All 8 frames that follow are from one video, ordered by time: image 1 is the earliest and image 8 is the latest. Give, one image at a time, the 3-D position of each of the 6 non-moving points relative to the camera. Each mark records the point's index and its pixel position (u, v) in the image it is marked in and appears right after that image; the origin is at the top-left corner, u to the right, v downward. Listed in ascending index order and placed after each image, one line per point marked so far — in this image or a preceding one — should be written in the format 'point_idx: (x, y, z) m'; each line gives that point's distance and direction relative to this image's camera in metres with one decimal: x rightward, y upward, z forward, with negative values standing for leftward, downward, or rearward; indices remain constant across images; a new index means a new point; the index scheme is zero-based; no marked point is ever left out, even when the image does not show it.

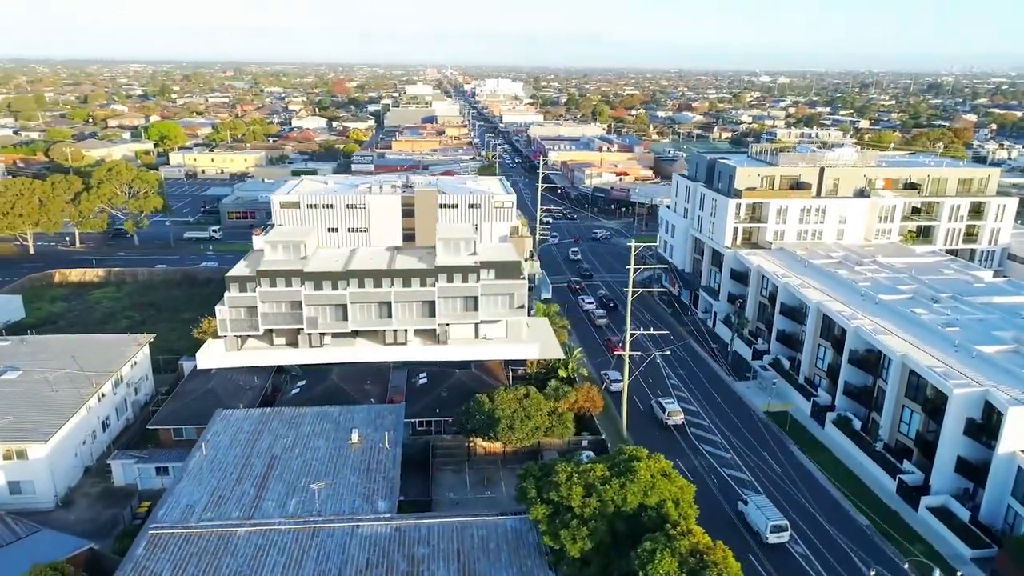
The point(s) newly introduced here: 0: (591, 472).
0: (+2.0, -4.8, +18.7) m
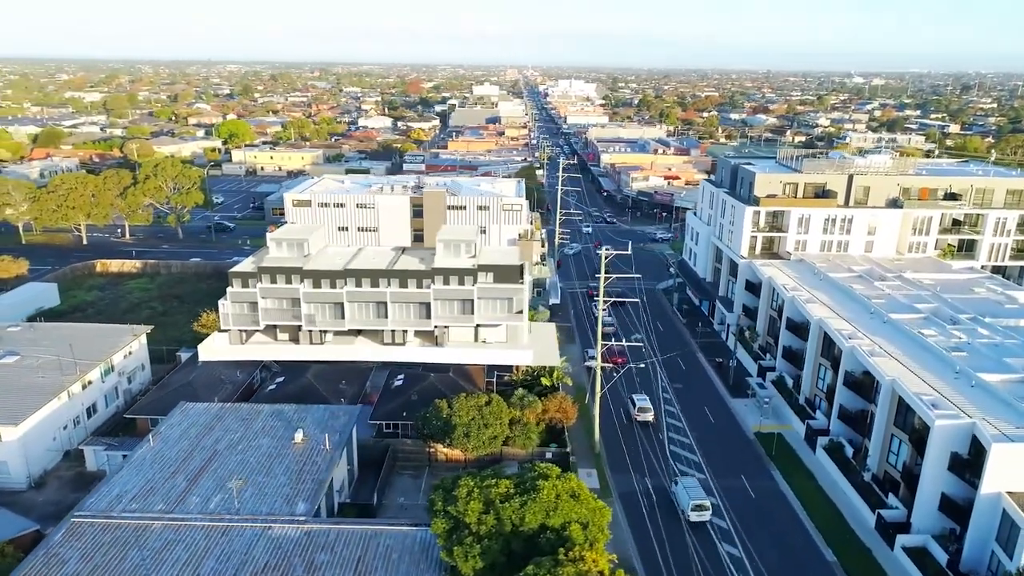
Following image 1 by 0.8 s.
0: (-0.5, -5.0, +18.1) m
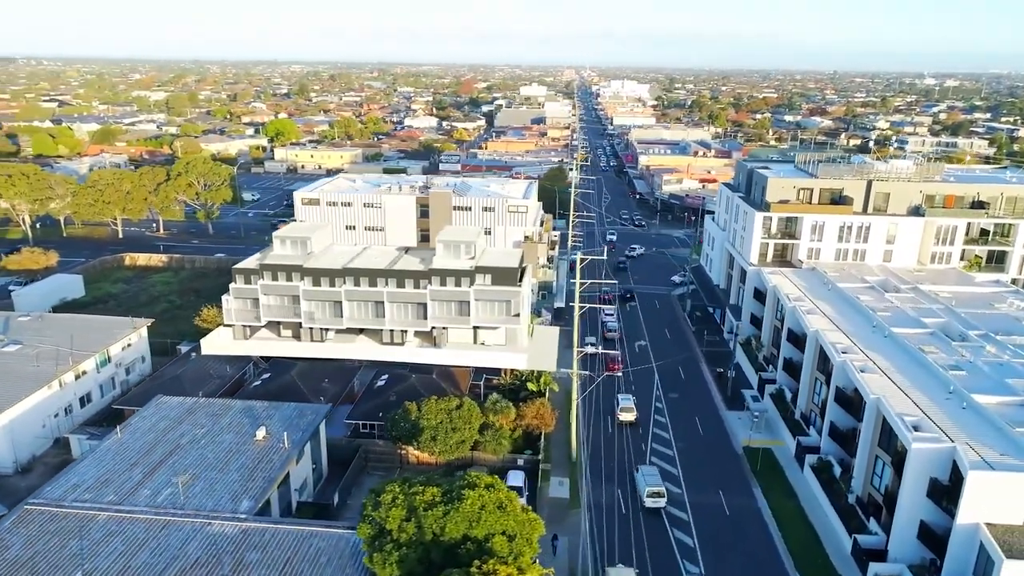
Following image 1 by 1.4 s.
0: (-2.3, -5.1, +17.8) m
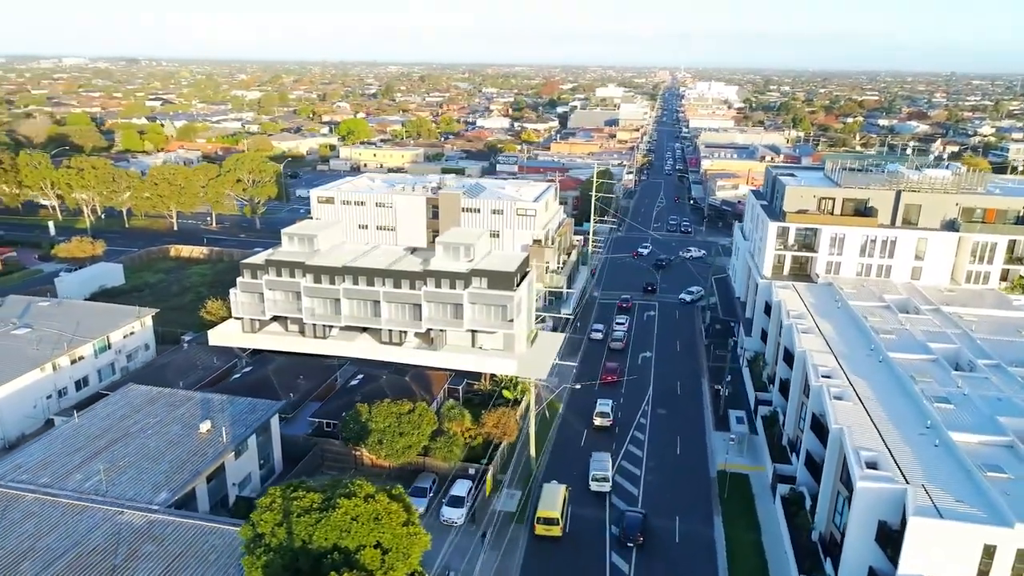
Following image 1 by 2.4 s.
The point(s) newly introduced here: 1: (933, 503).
0: (-5.3, -5.2, +17.6) m
1: (+11.1, -5.6, +18.9) m
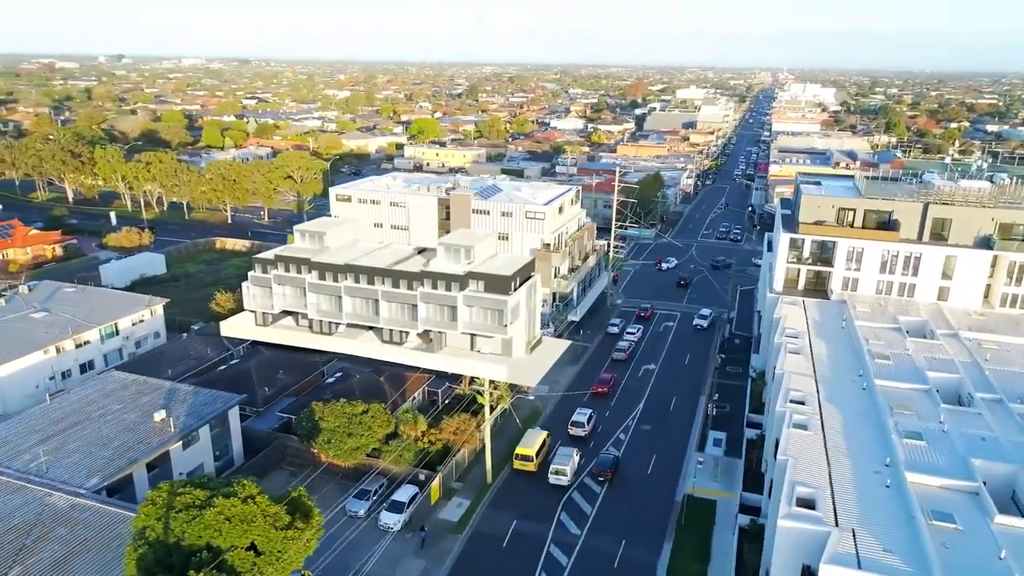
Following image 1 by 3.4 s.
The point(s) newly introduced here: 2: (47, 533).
0: (-8.2, -5.1, +17.8) m
1: (+8.2, -6.2, +17.1) m
2: (-12.7, -6.7, +19.6) m
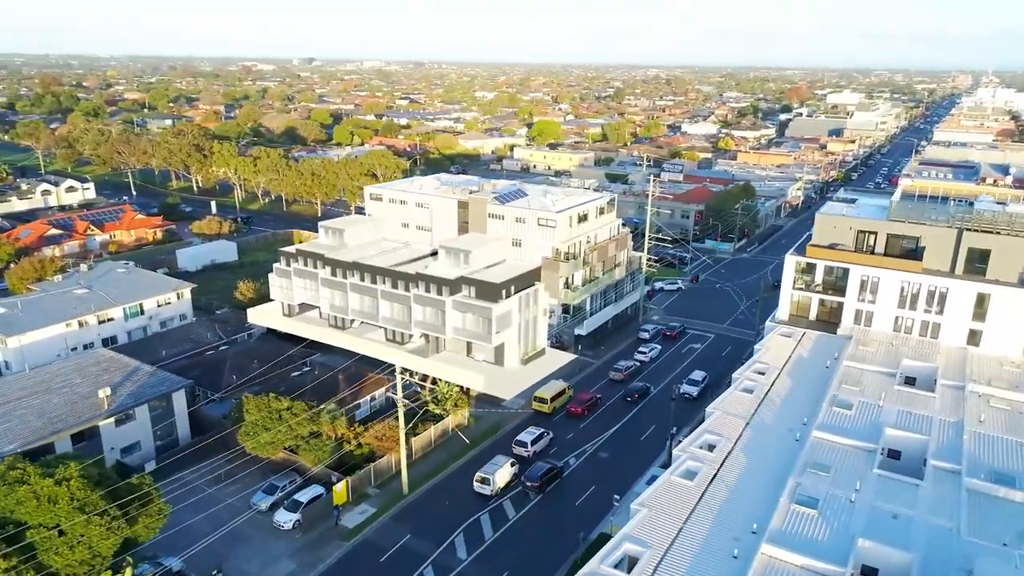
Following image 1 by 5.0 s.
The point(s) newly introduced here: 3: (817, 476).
0: (-13.1, -4.8, +19.0) m
1: (+2.6, -7.0, +14.8) m
2: (-17.2, -6.1, +21.7) m
3: (+8.5, -5.2, +19.9) m
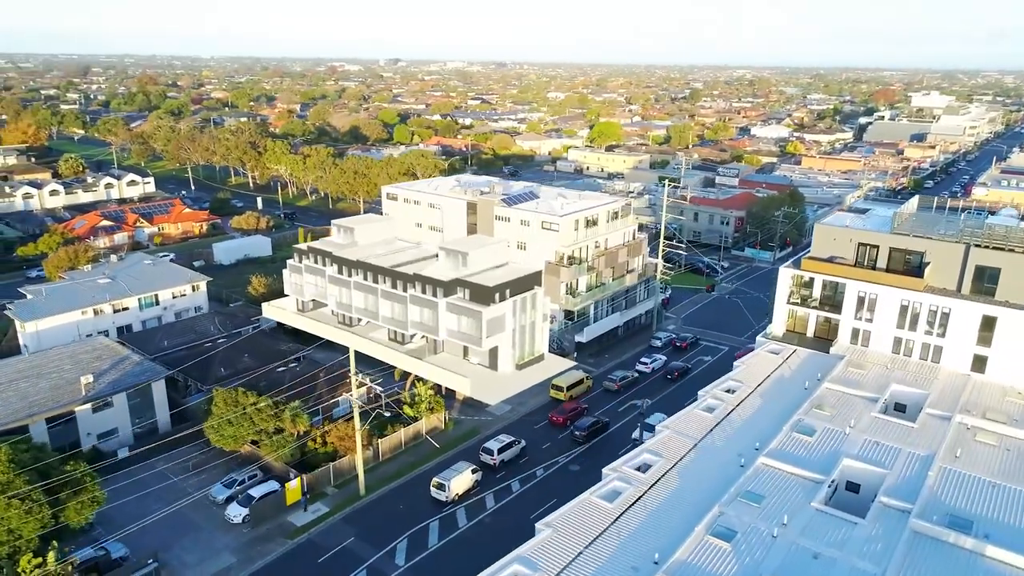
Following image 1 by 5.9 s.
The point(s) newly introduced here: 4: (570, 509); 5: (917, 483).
0: (-15.4, -4.5, +19.9) m
1: (-0.4, -7.2, +14.1) m
2: (-19.3, -5.6, +23.1) m
3: (+6.2, -5.6, +18.5) m
4: (+1.6, -5.7, +18.9) m
5: (+11.1, -5.4, +19.6) m
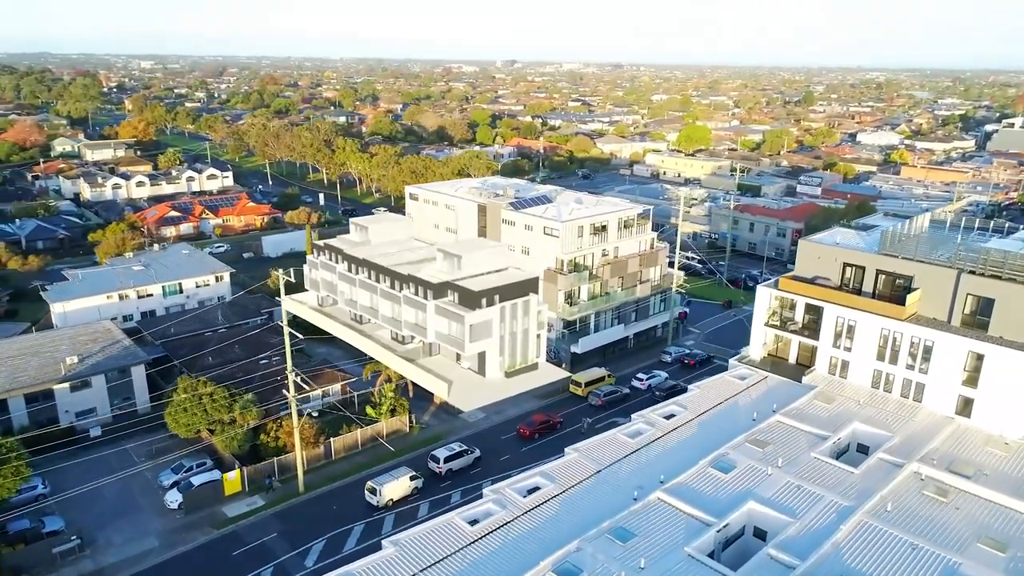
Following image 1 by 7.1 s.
0: (-18.6, -3.9, +21.7) m
1: (-4.7, -7.3, +13.7) m
2: (-21.9, -4.9, +25.4) m
3: (+2.5, -6.1, +17.1) m
4: (-2.0, -5.9, +18.1) m
5: (+7.5, -6.1, +17.4) m
